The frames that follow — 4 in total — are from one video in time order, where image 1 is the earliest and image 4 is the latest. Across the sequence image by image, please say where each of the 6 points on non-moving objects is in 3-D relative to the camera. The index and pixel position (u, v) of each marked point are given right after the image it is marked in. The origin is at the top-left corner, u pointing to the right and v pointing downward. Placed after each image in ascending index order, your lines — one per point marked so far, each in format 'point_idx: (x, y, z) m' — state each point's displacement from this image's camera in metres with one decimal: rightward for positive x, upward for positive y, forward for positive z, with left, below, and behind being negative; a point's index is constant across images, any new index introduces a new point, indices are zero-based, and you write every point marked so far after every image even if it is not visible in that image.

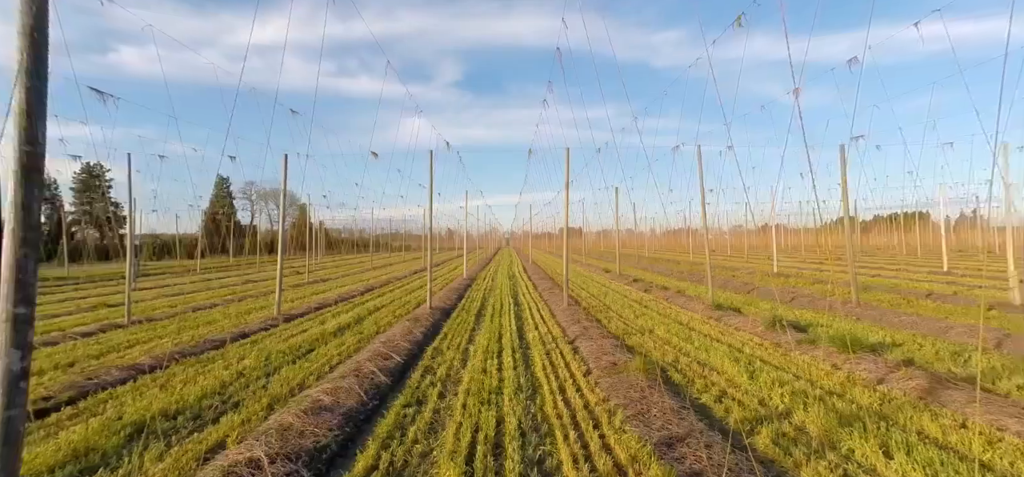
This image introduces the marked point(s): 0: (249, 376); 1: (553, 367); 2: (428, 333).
0: (-3.9, -2.0, +6.9) m
1: (+0.6, -2.0, +7.2) m
2: (-1.9, -2.1, +10.2) m
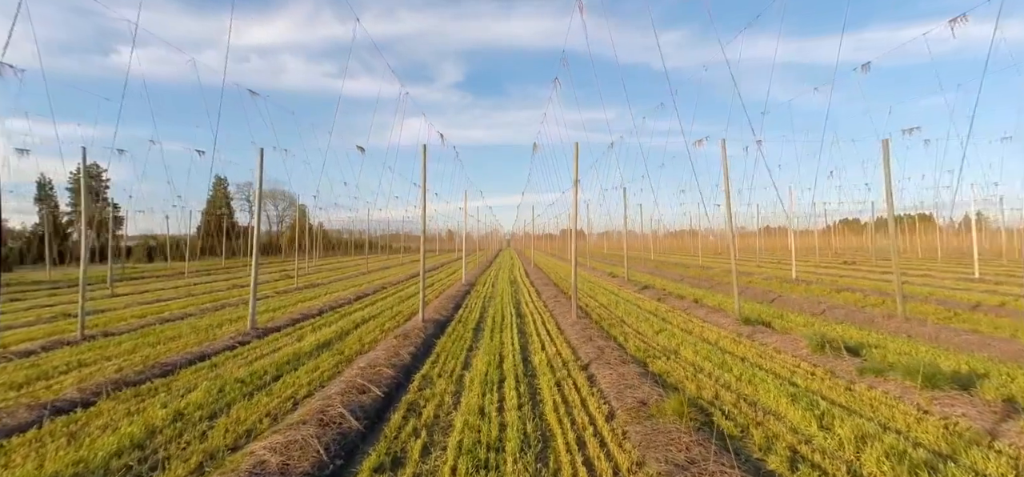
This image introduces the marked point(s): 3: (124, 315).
0: (-3.8, -2.1, +5.5) m
1: (+0.7, -2.1, +5.8) m
2: (-1.8, -2.2, +8.9) m
3: (-11.6, -2.3, +13.8) m
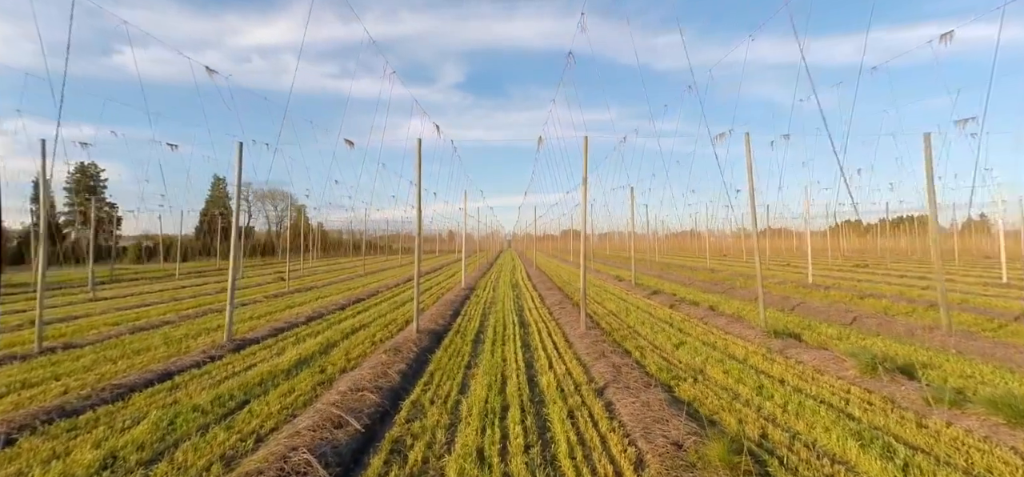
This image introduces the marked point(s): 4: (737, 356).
0: (-3.8, -2.2, +4.5) m
1: (+0.7, -2.2, +4.8) m
2: (-1.7, -2.3, +7.9) m
3: (-11.5, -2.3, +12.8) m
4: (+4.0, -2.1, +8.3) m
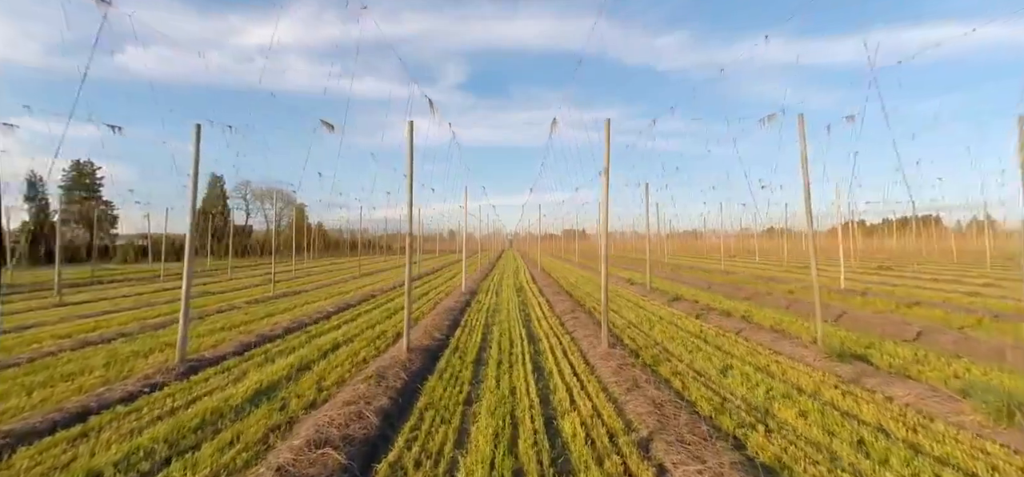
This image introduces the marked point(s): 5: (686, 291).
0: (-3.6, -2.2, +2.8) m
1: (+0.9, -2.2, +3.1) m
2: (-1.6, -2.3, +6.2) m
3: (-11.3, -2.3, +11.2) m
4: (+4.2, -2.1, +6.6) m
5: (+7.4, -2.2, +19.8) m
